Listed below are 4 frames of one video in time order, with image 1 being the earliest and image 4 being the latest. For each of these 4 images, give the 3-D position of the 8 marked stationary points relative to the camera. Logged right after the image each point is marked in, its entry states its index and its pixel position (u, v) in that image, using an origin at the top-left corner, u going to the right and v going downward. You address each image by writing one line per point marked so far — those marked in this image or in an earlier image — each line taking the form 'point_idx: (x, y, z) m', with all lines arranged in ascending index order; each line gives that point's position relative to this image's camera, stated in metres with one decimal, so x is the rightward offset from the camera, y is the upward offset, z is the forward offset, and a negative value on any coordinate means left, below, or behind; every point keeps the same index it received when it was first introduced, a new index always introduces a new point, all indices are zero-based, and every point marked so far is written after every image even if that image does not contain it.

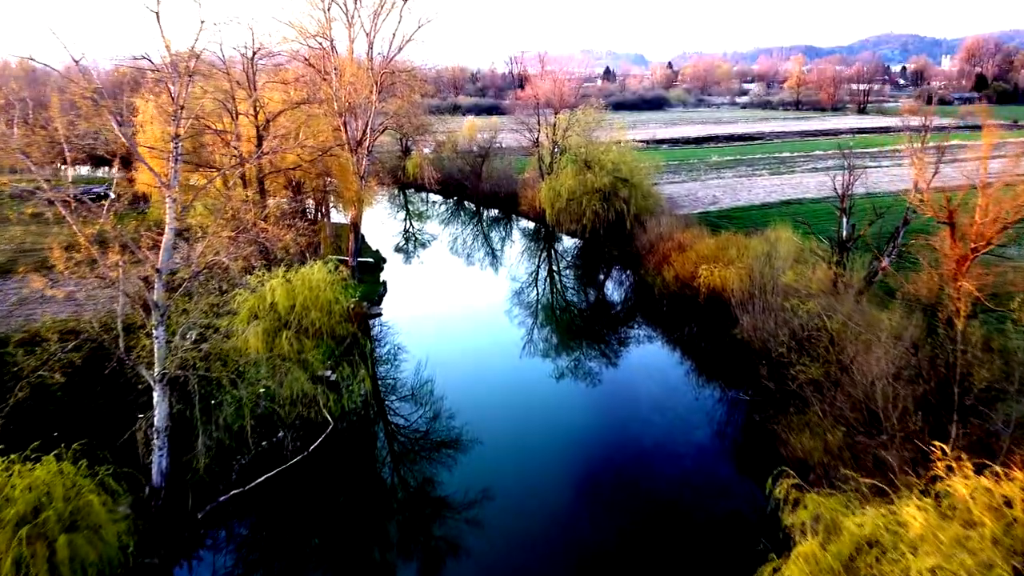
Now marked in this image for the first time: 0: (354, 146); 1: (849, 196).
0: (-6.1, +5.5, +19.5) m
1: (+10.5, +2.9, +15.6) m
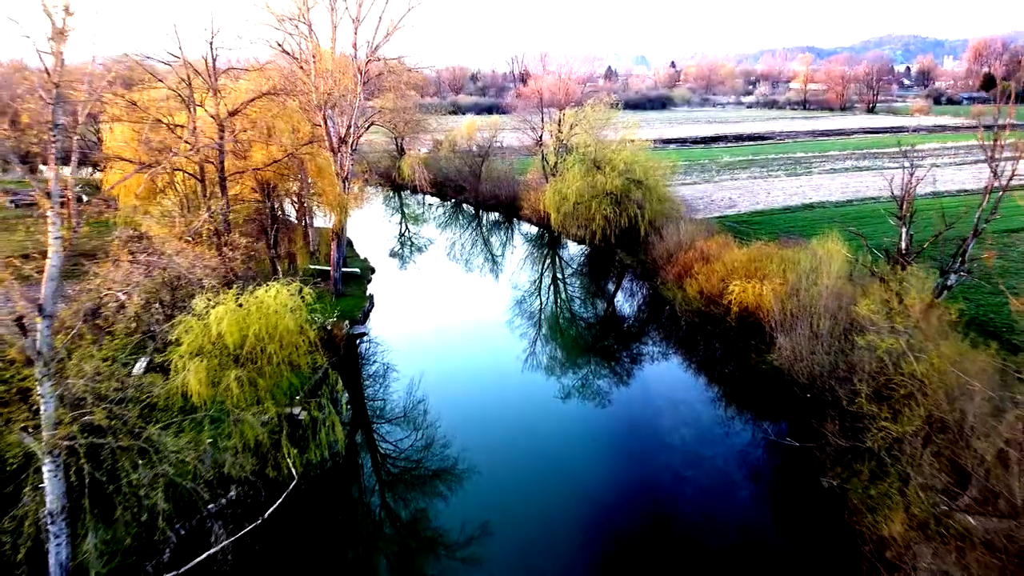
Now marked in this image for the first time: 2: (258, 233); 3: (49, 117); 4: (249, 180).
0: (-6.0, +5.0, +17.3) m
1: (+10.6, +2.3, +13.3) m
2: (-7.9, +1.8, +15.6) m
3: (-6.0, +2.2, +6.5) m
4: (-8.0, +3.3, +15.3) m
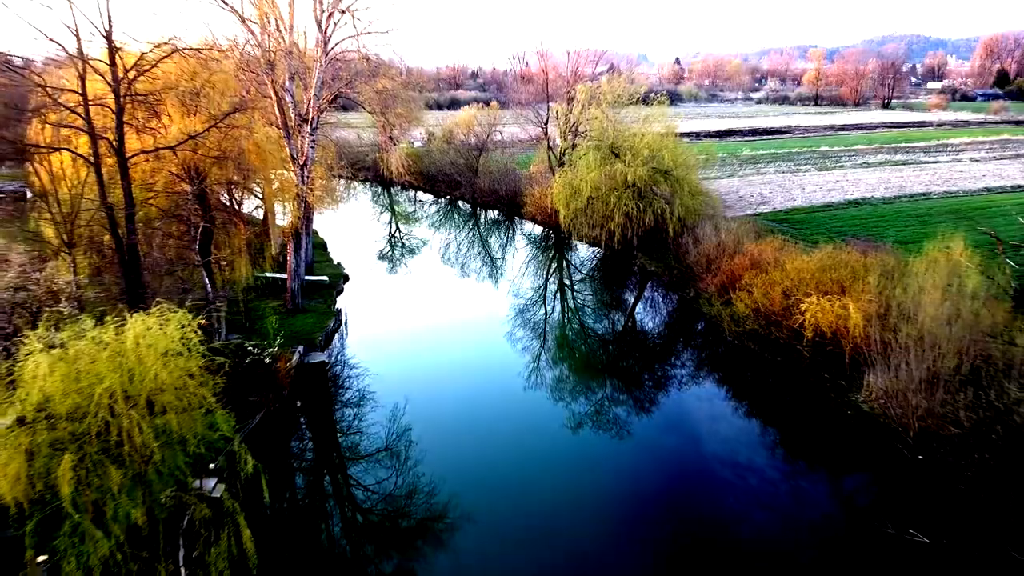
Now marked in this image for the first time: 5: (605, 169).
0: (-5.9, +4.6, +13.6) m
1: (+10.6, +1.9, +9.6) m
2: (-7.9, +1.4, +12.0) m
3: (-6.0, +1.8, +2.9) m
4: (-8.0, +2.8, +11.6) m
5: (+3.6, +4.6, +19.5) m
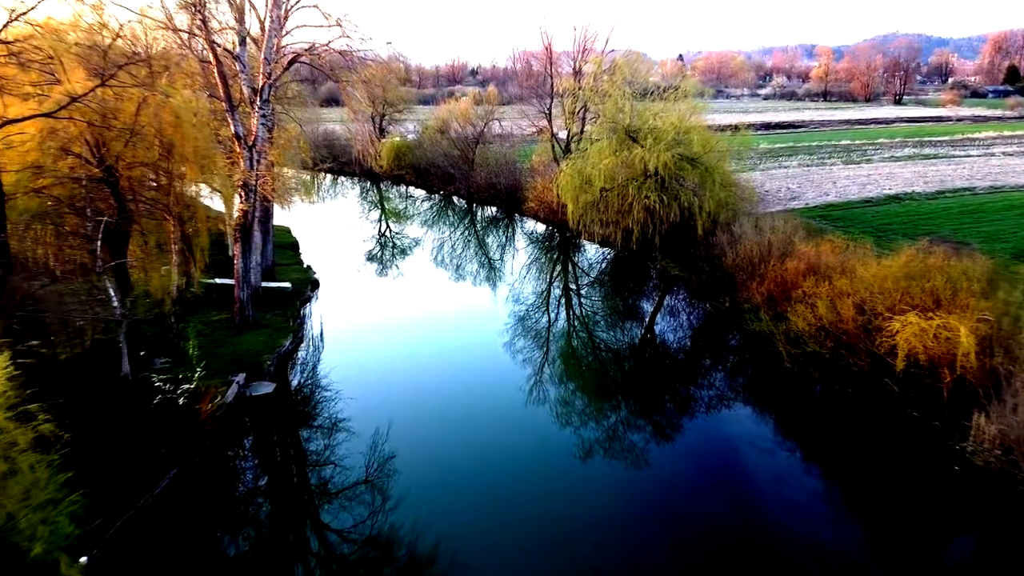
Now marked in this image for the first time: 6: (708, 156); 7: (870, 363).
0: (-6.0, +4.3, +10.9) m
1: (+10.6, +1.6, +6.9) m
2: (-7.9, +1.2, +9.2) m
3: (-6.0, +1.6, +0.1) m
4: (-8.0, +2.6, +8.9) m
5: (+3.6, +4.4, +16.8) m
6: (+6.2, +4.2, +16.1) m
7: (+7.2, -1.5, +10.2) m
